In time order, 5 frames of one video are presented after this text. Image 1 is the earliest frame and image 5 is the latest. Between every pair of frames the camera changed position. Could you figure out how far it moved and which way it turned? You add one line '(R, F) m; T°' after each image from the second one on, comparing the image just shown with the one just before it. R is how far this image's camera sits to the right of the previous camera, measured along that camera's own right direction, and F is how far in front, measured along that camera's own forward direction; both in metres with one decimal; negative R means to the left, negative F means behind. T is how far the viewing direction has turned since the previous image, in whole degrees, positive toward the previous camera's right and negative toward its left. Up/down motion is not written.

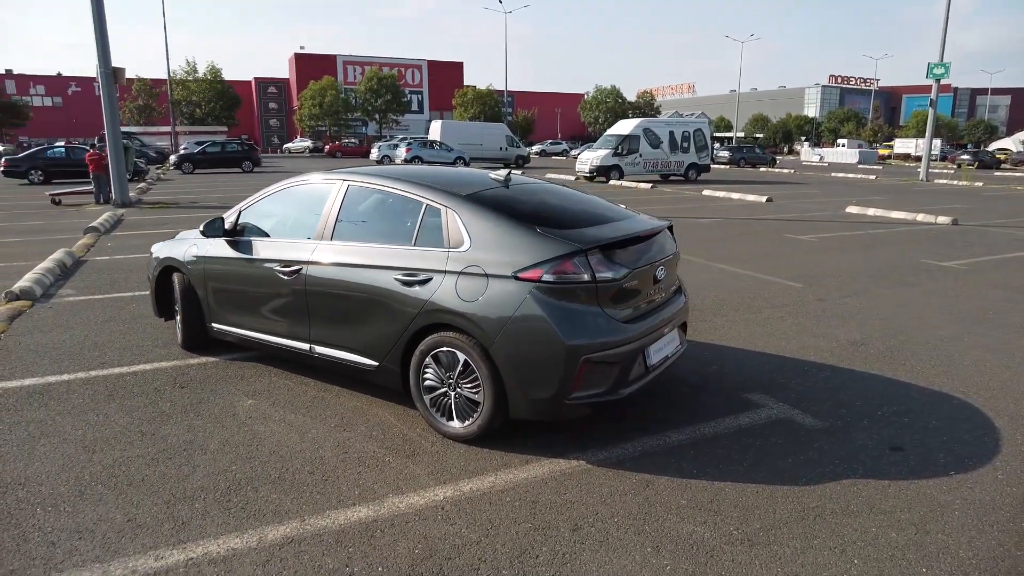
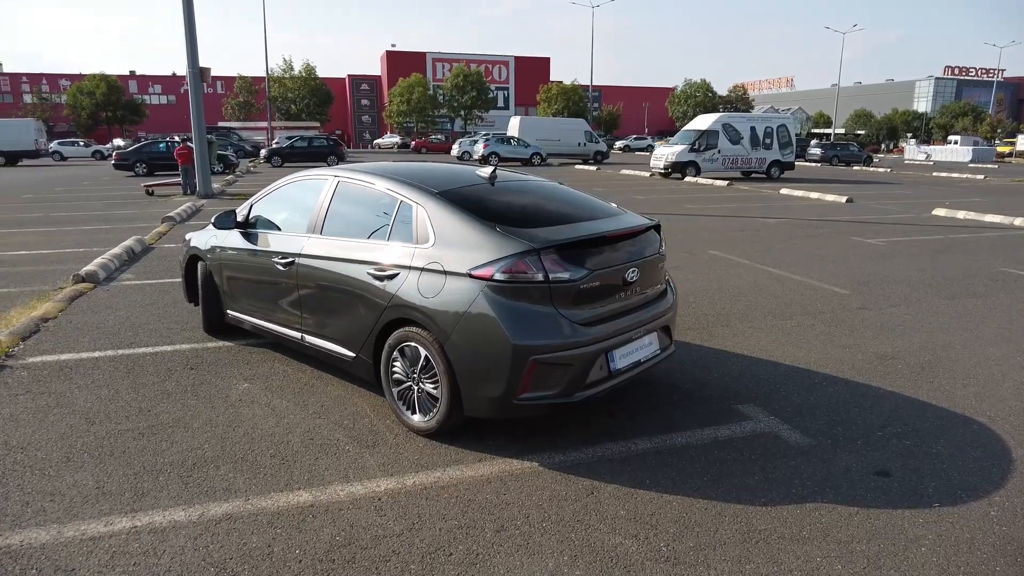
(+0.7, +0.1) m; -8°
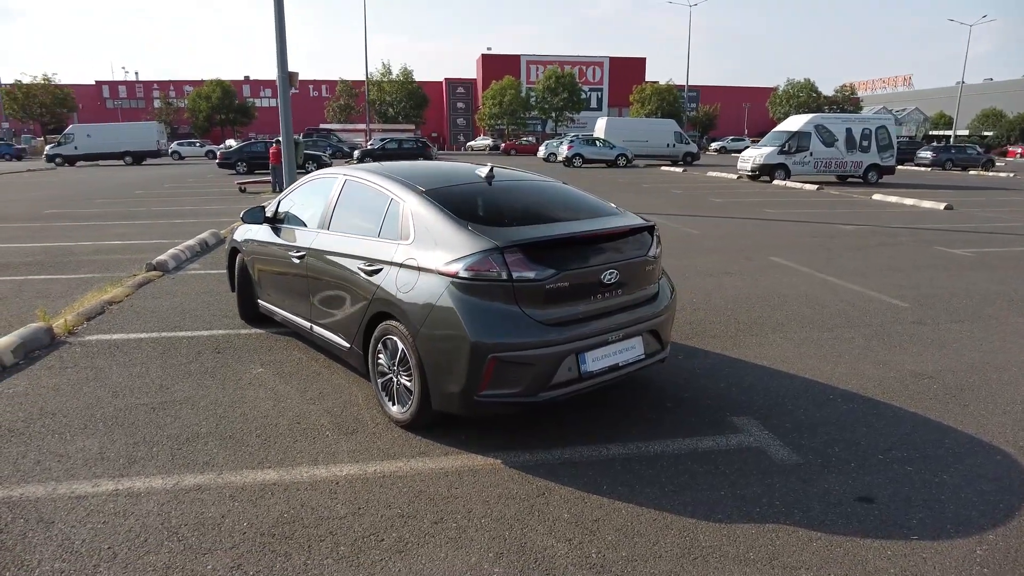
(+0.7, 0.0) m; -8°
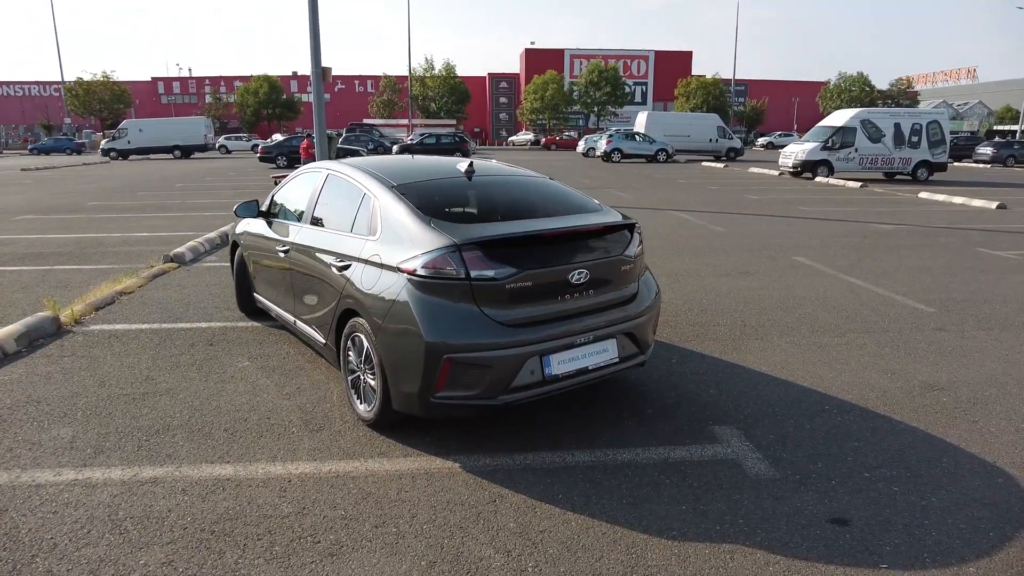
(+0.4, +0.1) m; -4°
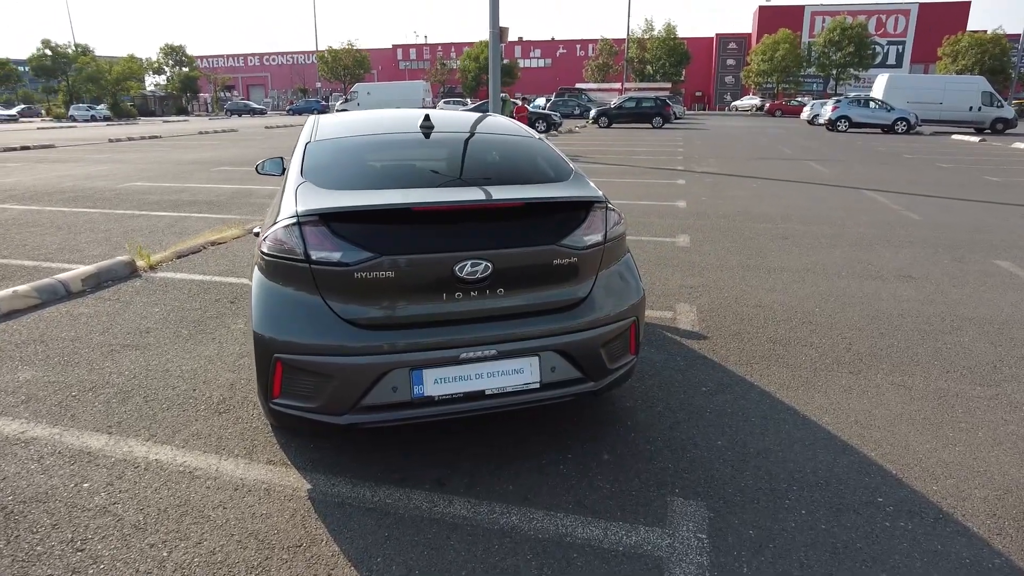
(+1.4, +1.1) m; -19°
